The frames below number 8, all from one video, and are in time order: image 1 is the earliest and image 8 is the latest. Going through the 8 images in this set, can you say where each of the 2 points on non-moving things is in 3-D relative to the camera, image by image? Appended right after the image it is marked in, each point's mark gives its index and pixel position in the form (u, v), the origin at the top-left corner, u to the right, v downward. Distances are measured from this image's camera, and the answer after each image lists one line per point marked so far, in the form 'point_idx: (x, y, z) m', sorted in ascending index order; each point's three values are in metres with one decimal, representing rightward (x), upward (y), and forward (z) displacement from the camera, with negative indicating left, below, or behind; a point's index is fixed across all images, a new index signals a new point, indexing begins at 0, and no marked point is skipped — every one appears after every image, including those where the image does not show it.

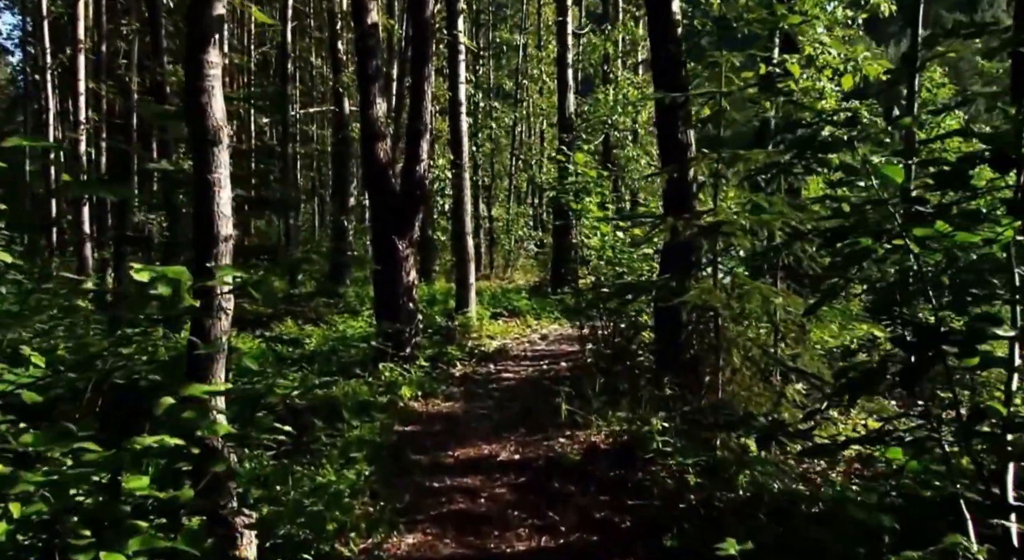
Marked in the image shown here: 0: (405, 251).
0: (-1.4, +0.3, +14.8) m
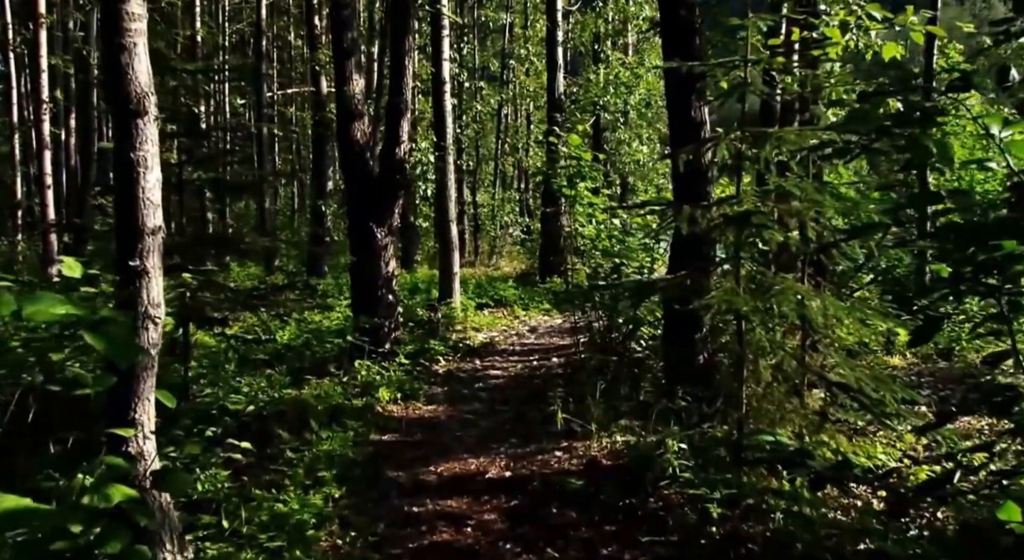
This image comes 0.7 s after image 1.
0: (-1.5, +0.5, +13.7) m
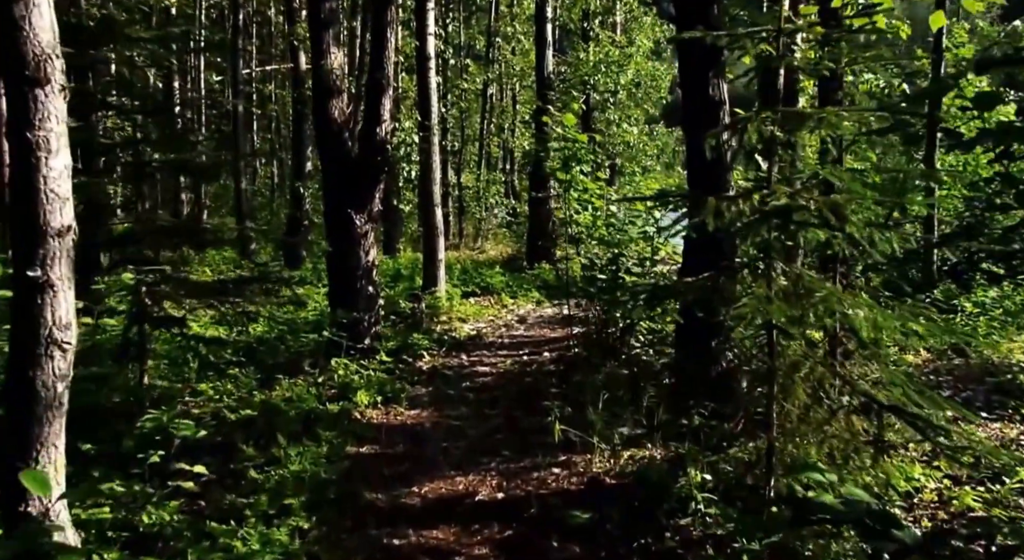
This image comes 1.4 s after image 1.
0: (-1.6, +0.6, +12.8) m
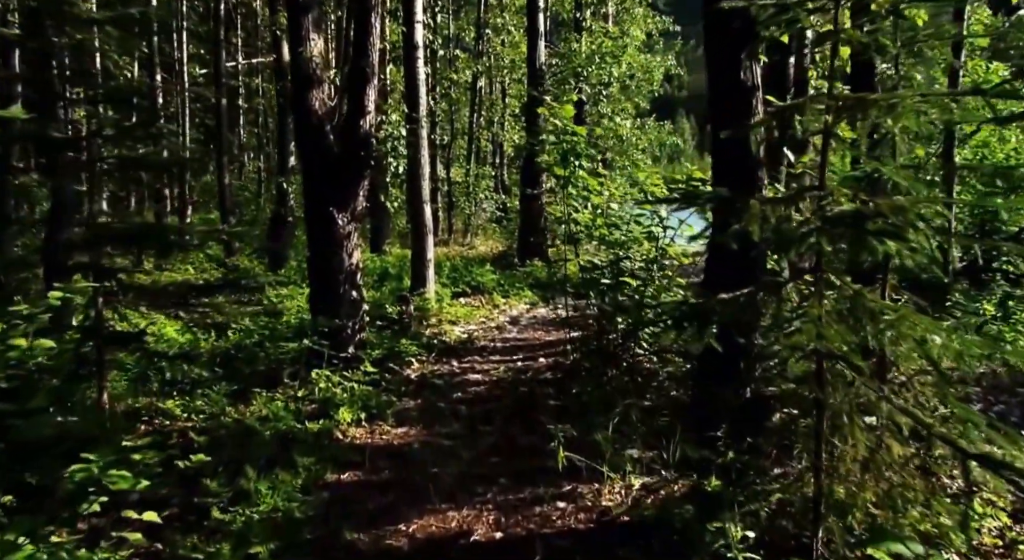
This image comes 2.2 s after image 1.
0: (-1.7, +0.5, +11.9) m
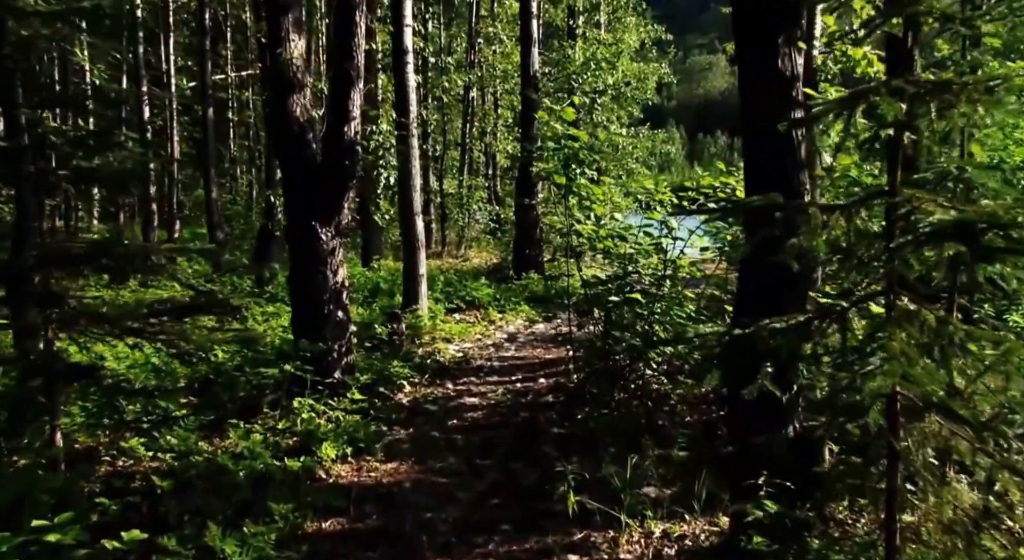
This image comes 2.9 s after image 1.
0: (-1.7, +0.4, +11.0) m
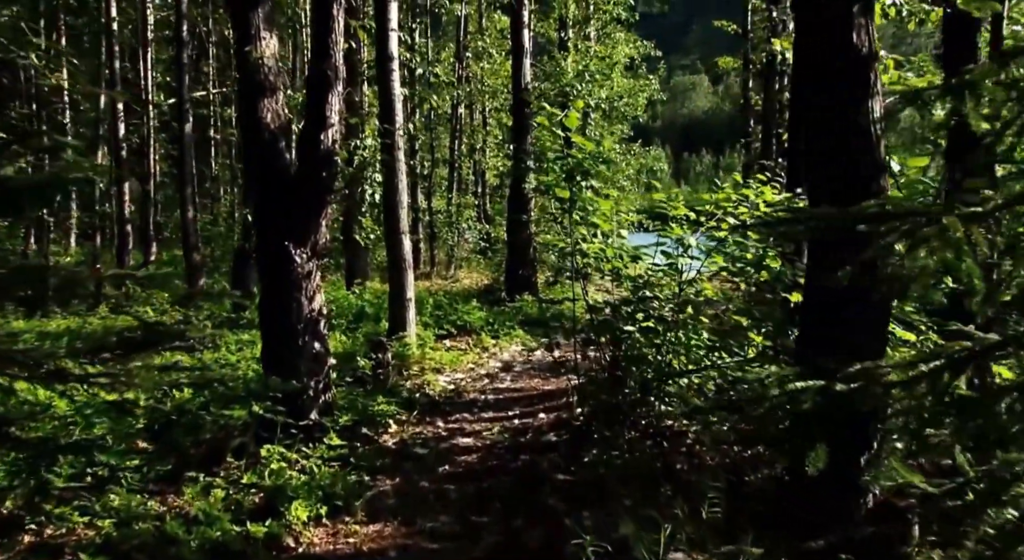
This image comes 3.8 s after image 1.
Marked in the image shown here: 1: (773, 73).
0: (-1.7, +0.1, +9.8) m
1: (+4.2, +3.3, +19.0) m
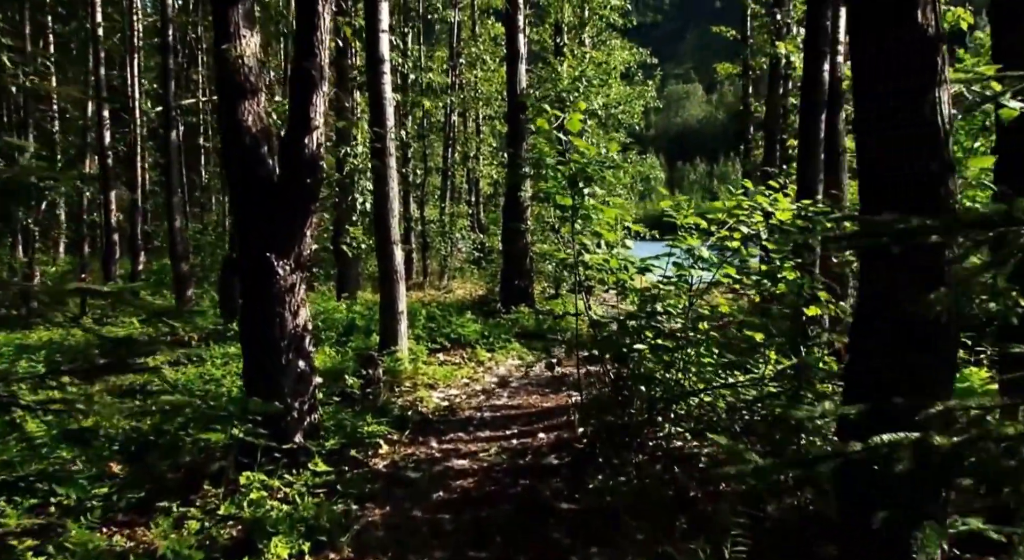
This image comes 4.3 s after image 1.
0: (-1.7, 0.0, +9.2) m
1: (+4.1, +3.1, +18.5) m
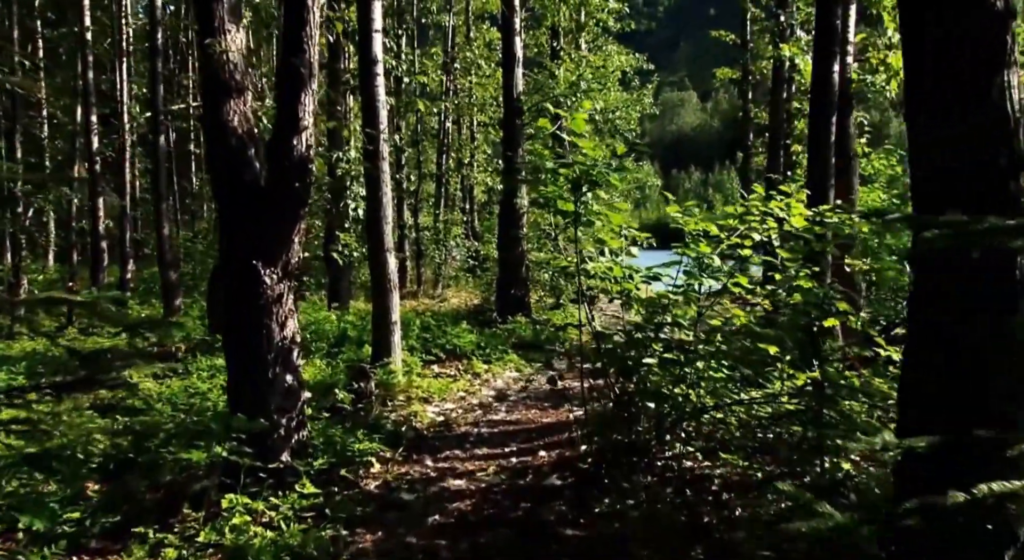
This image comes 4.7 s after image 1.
0: (-1.7, 0.0, +8.7) m
1: (+4.0, +3.0, +18.0) m
